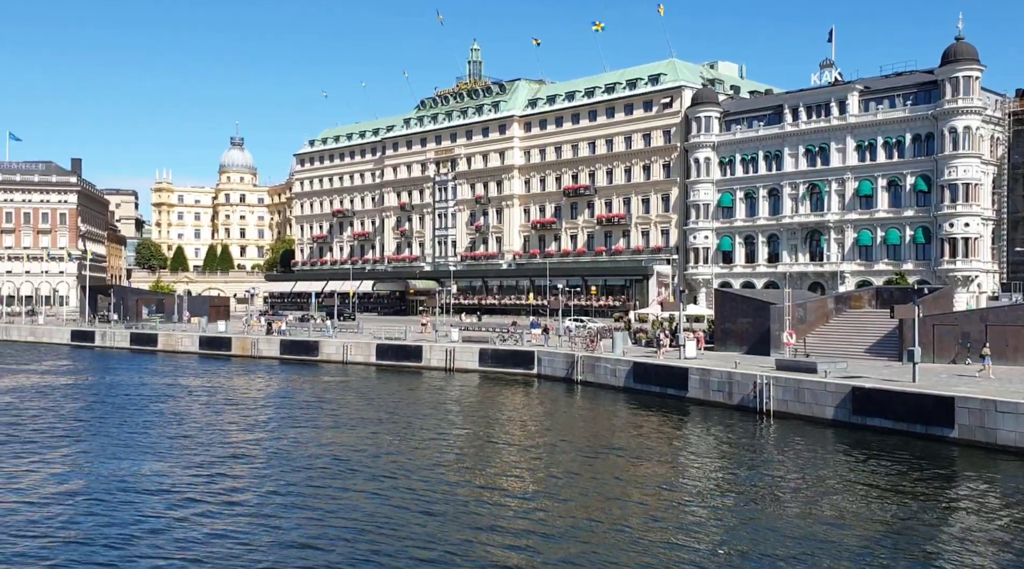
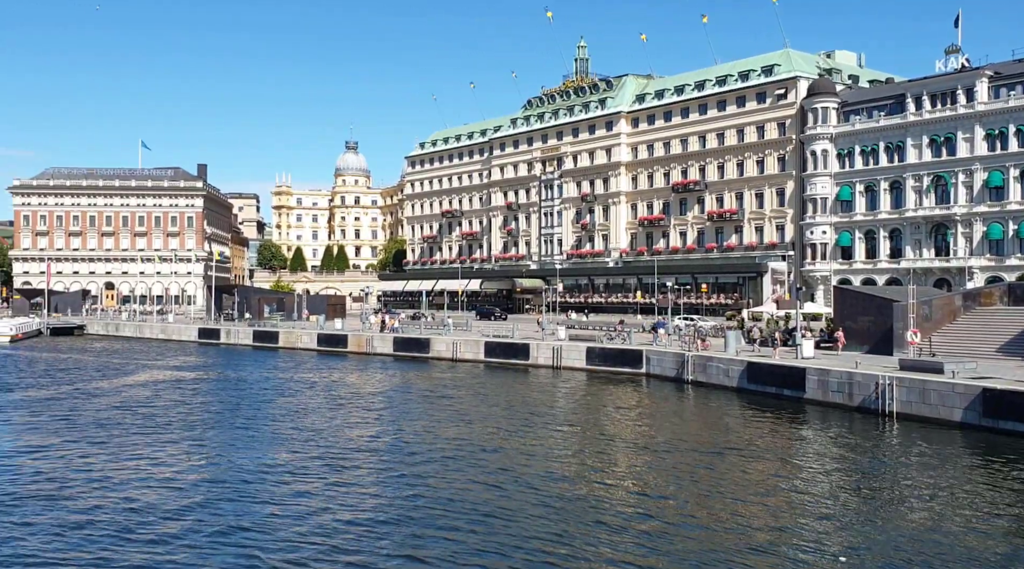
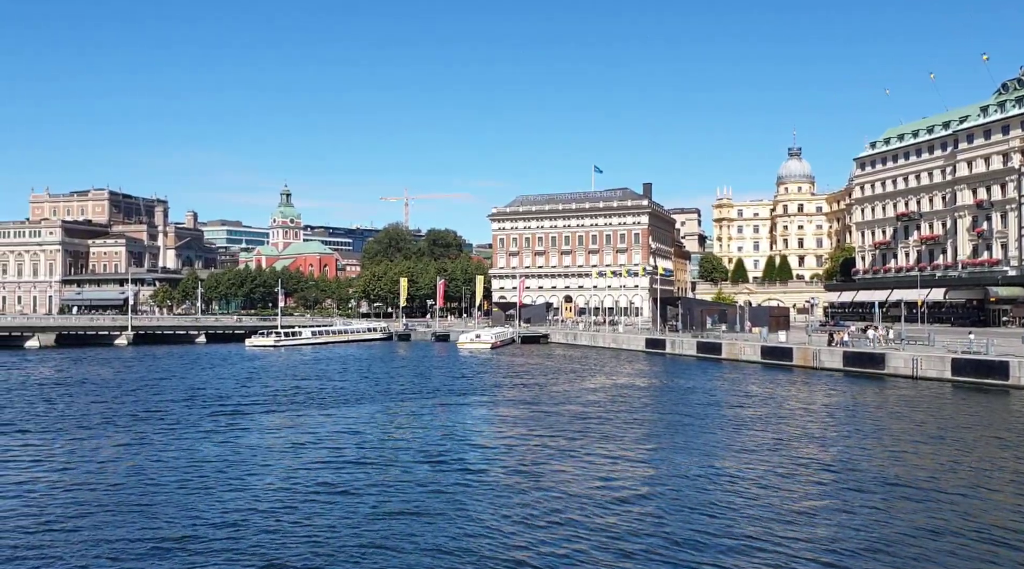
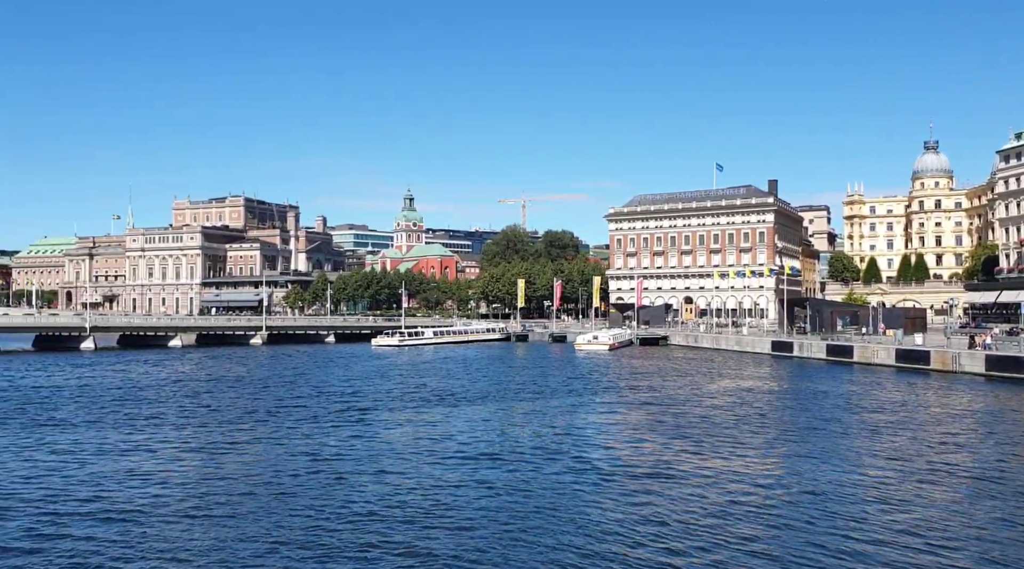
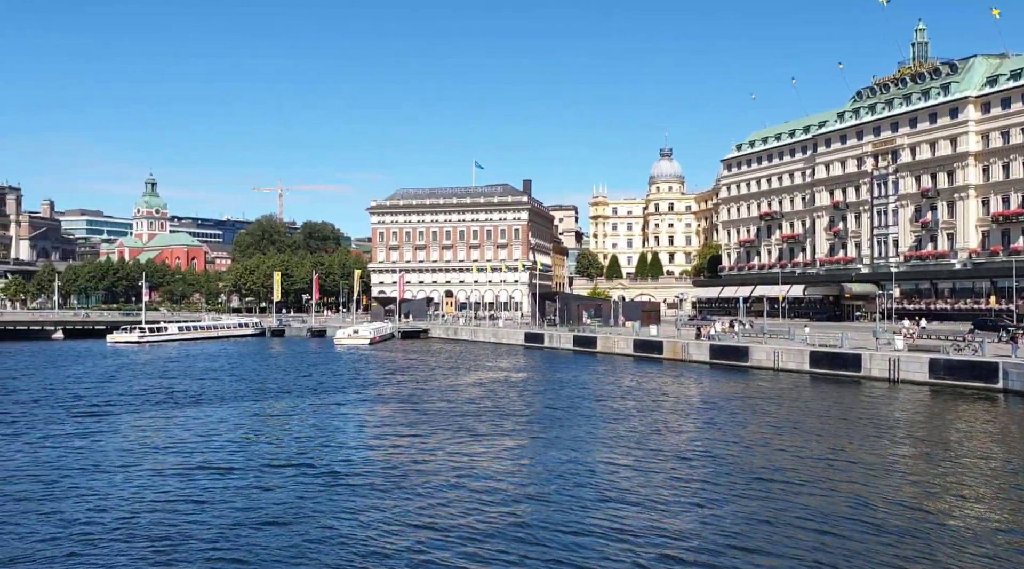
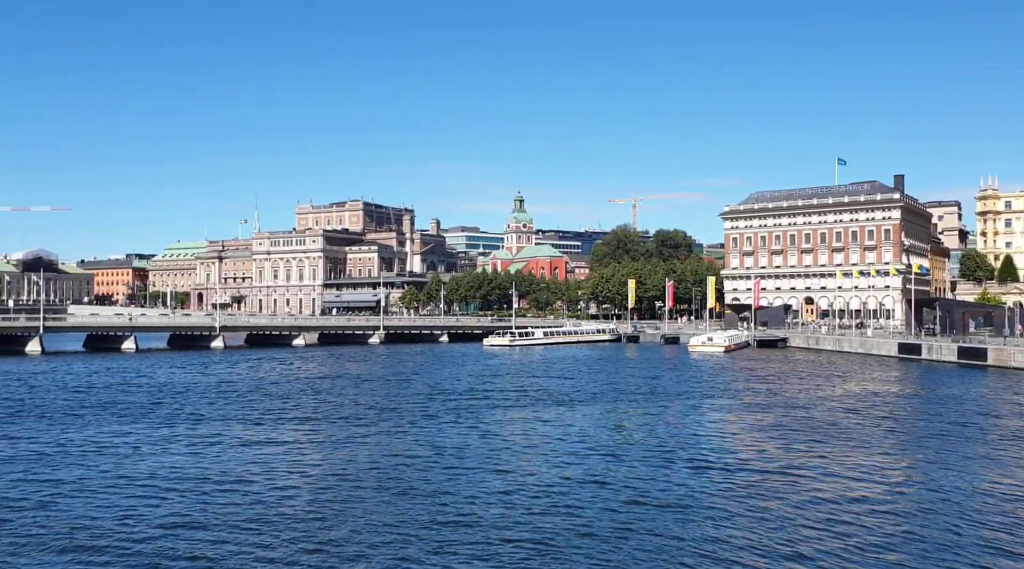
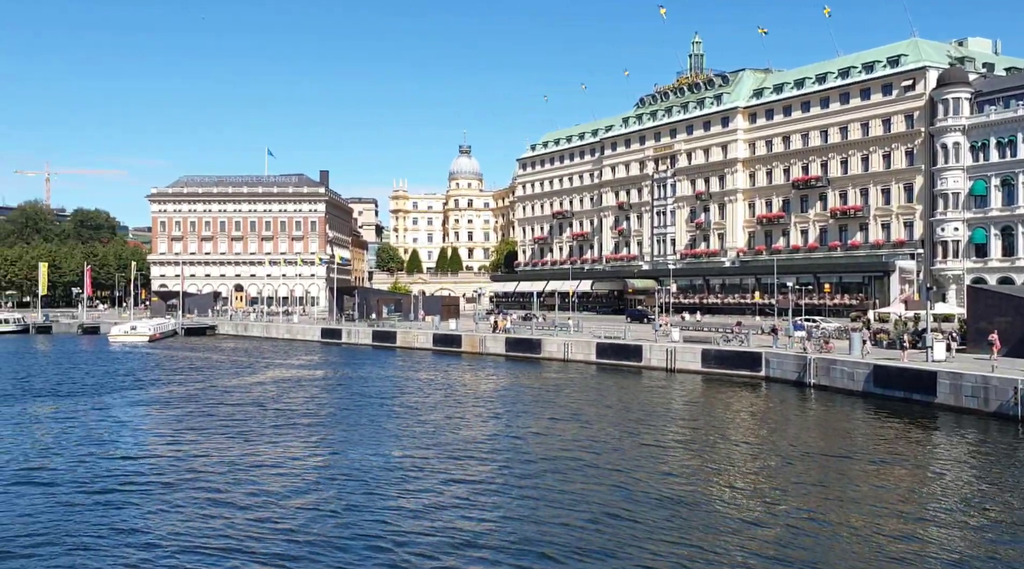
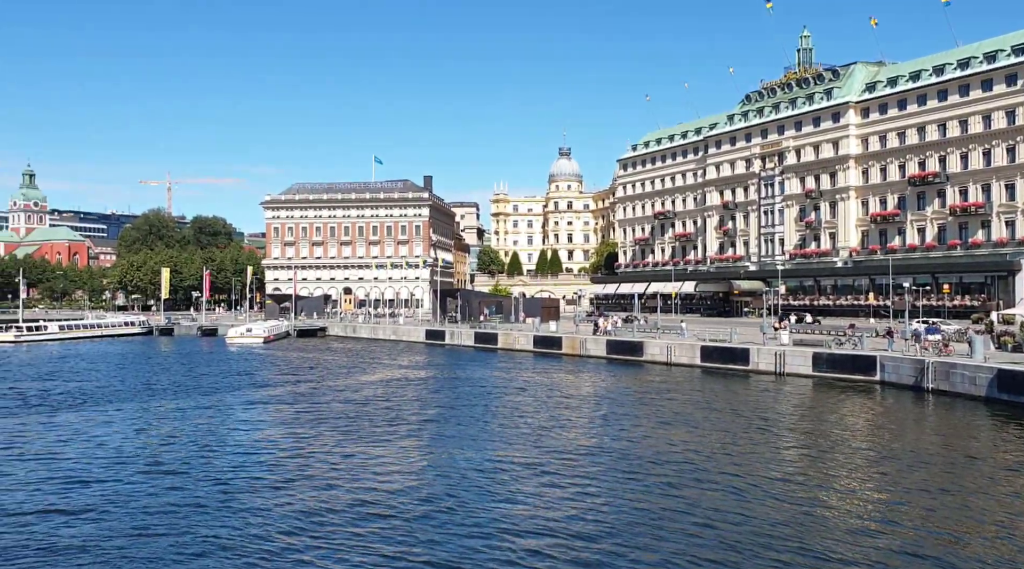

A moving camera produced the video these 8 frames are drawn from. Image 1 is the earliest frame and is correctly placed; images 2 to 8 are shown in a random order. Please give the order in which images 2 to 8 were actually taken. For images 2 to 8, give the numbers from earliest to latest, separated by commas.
2, 7, 8, 5, 3, 4, 6
